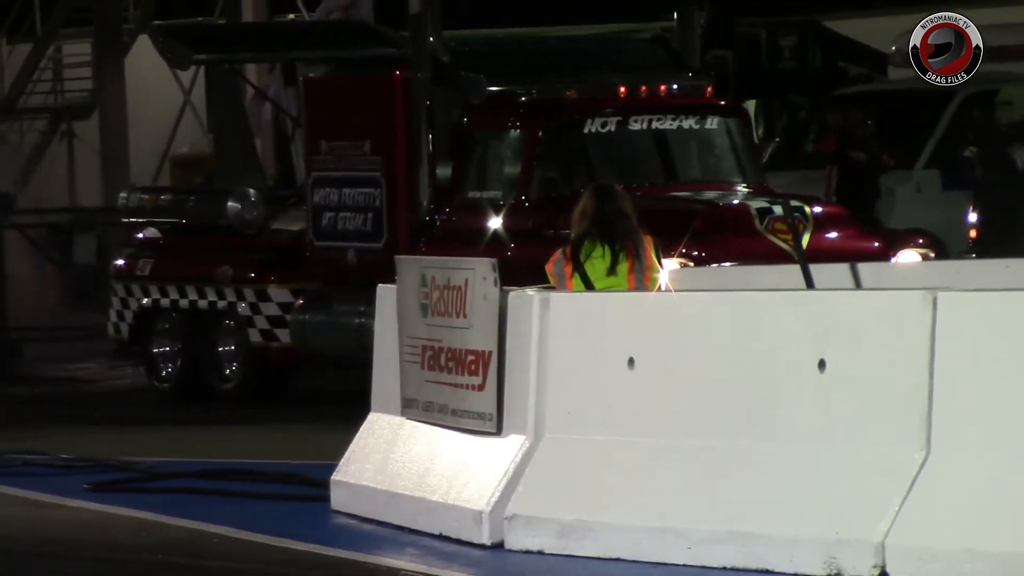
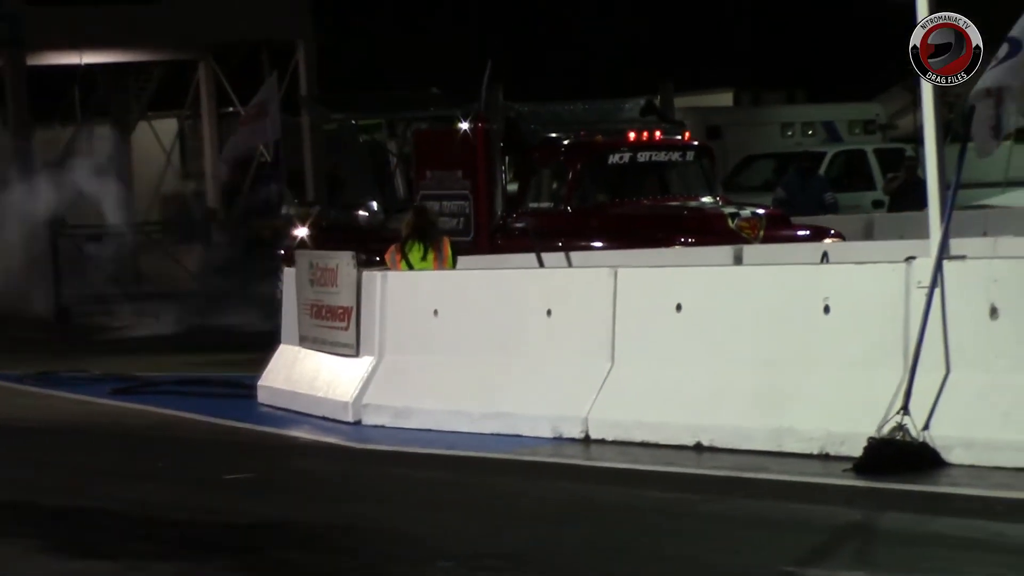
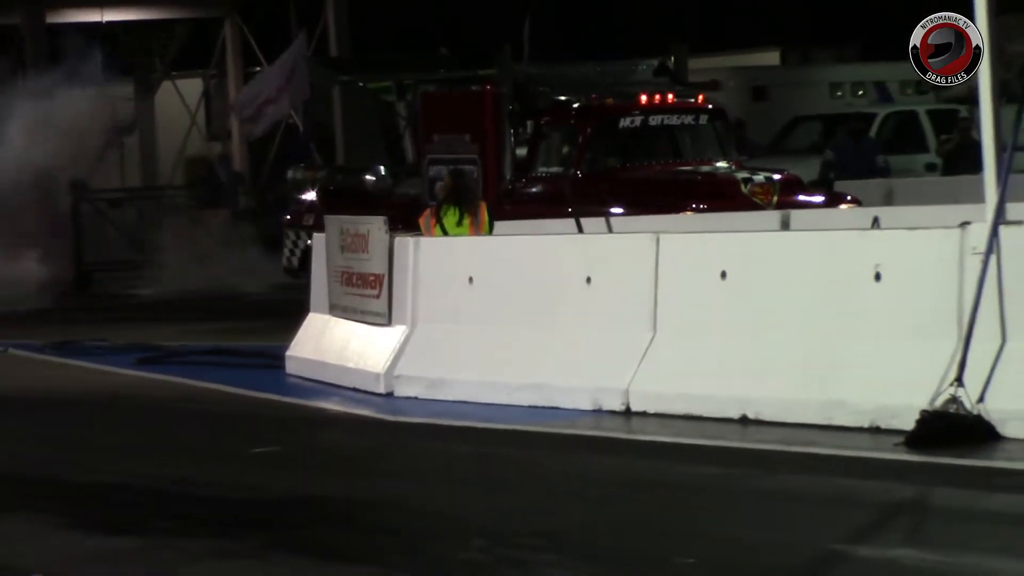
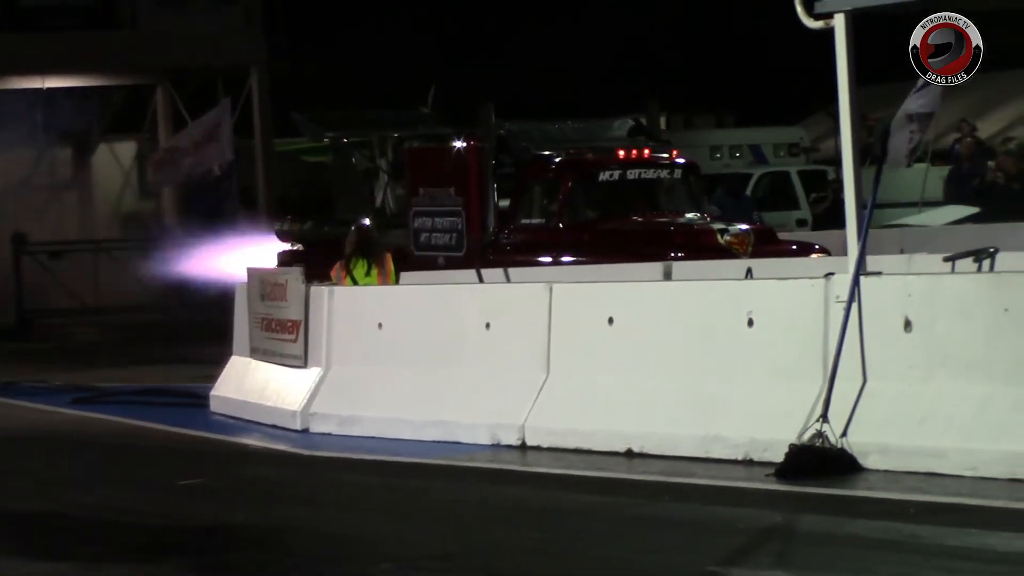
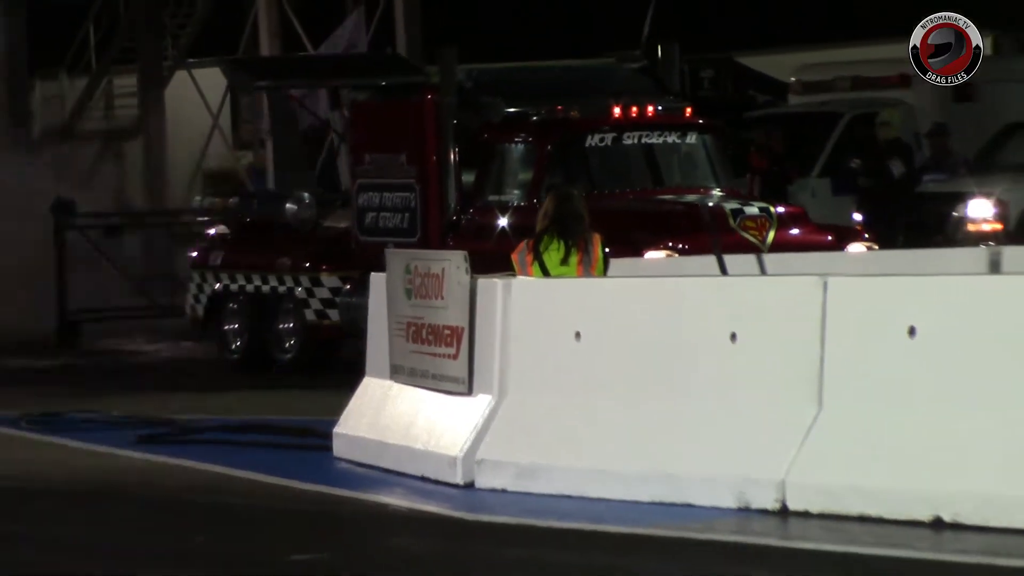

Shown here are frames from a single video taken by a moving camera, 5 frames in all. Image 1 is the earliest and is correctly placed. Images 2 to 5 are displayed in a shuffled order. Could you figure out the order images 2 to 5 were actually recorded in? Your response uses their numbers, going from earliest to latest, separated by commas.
5, 3, 2, 4
